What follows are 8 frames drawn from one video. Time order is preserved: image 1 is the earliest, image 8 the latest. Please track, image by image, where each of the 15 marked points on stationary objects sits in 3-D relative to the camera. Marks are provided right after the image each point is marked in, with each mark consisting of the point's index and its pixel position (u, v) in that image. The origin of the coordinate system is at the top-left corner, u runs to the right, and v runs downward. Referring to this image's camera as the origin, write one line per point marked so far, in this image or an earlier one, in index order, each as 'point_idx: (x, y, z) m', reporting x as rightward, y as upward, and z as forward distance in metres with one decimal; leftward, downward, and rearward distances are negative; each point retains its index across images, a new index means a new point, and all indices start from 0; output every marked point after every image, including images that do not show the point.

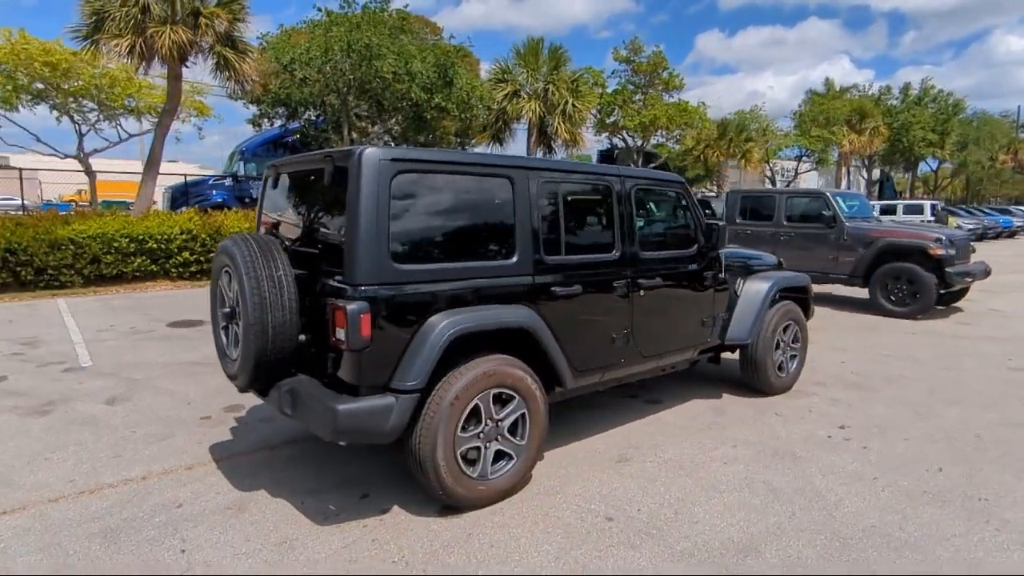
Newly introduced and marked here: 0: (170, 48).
0: (-8.7, +6.2, +15.5) m
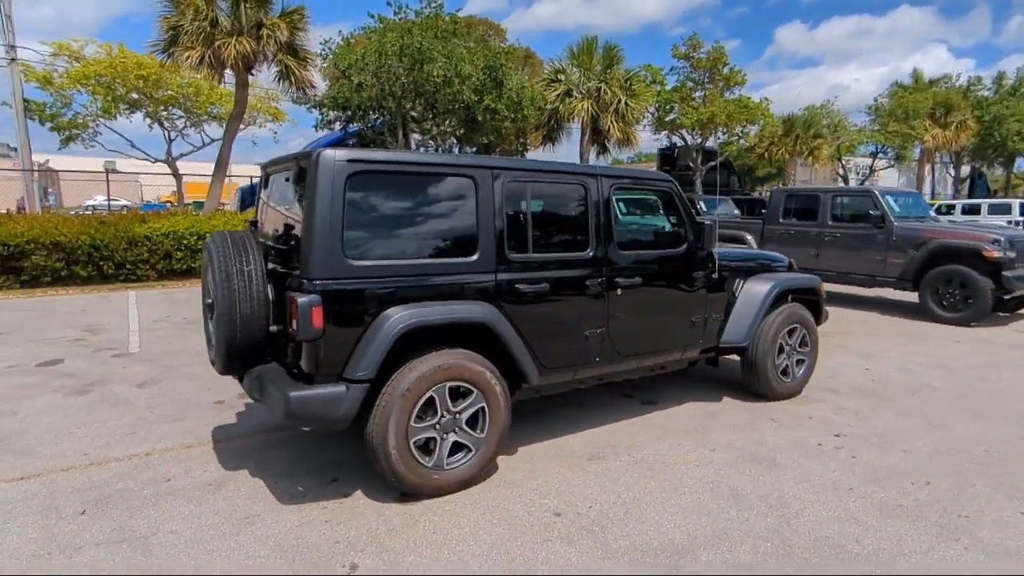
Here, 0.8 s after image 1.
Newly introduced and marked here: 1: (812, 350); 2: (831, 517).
0: (-7.5, +6.3, +16.5) m
1: (+3.0, -0.6, +6.0) m
2: (+1.9, -1.4, +3.7) m
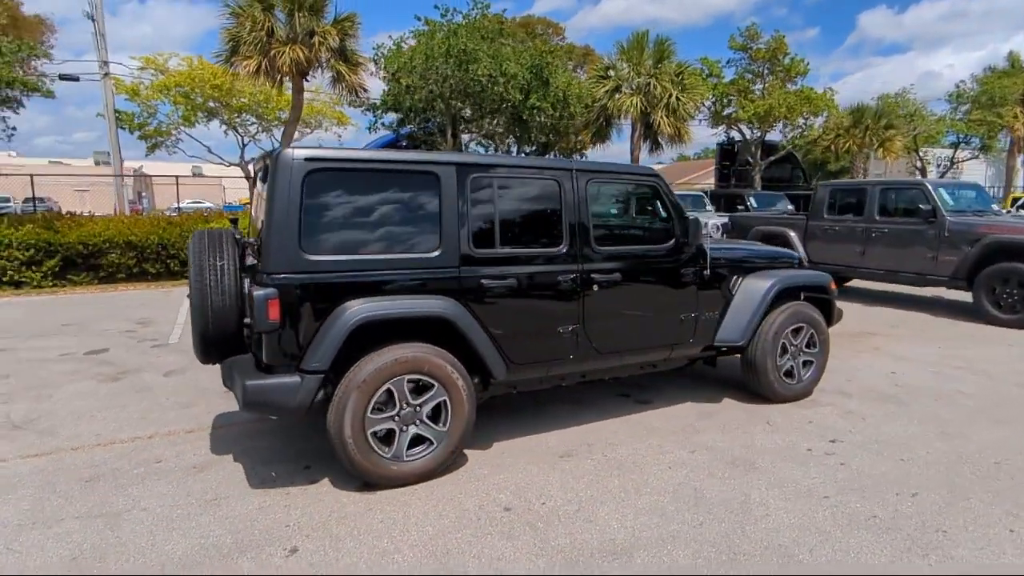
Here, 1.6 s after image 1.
0: (-6.3, +6.4, +17.3) m
1: (+2.9, -0.6, +5.7) m
2: (+1.6, -1.4, +3.5) m
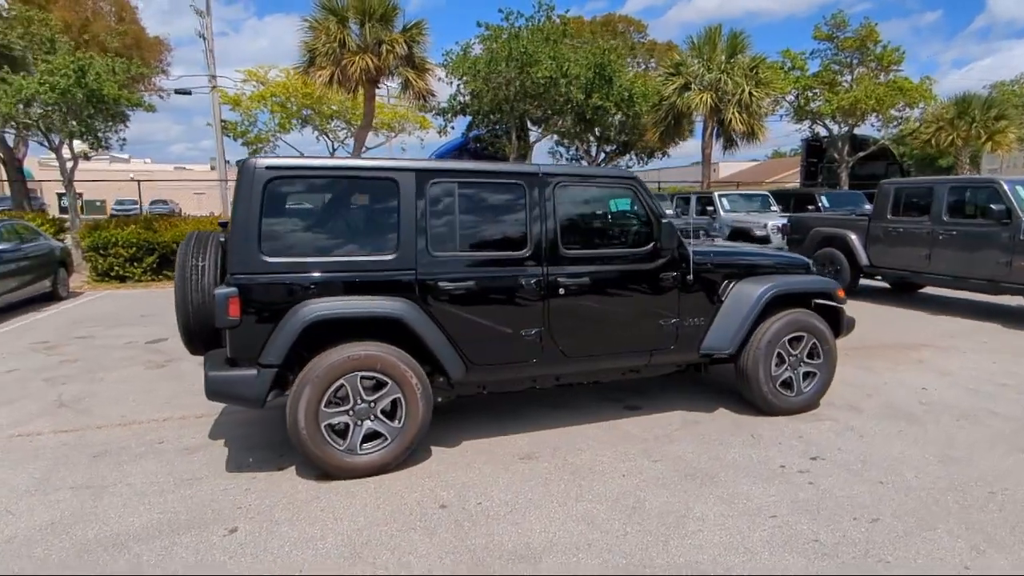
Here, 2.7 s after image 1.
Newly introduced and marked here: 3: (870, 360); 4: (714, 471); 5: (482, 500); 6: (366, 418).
0: (-4.6, +6.4, +18.2) m
1: (+2.8, -0.7, +5.4) m
2: (+1.1, -1.4, +3.4) m
3: (+4.1, -0.8, +7.0) m
4: (+1.4, -1.3, +4.3) m
5: (-0.2, -1.4, +3.9) m
6: (-1.0, -0.9, +4.2) m
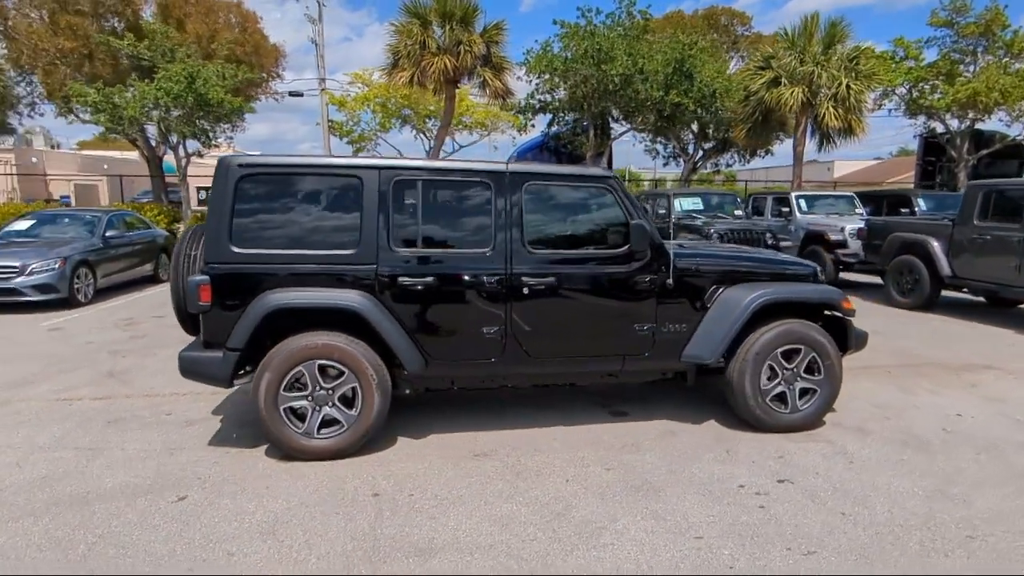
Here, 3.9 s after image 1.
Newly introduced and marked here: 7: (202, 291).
0: (-2.3, +6.6, +18.7) m
1: (+2.6, -0.7, +4.9) m
2: (+0.6, -1.4, +3.2) m
3: (+4.2, -1.0, +6.3) m
4: (+1.0, -1.3, +4.0) m
5: (-0.6, -1.3, +4.0) m
6: (-1.4, -0.8, +4.4) m
7: (-2.2, 0.0, +4.3) m
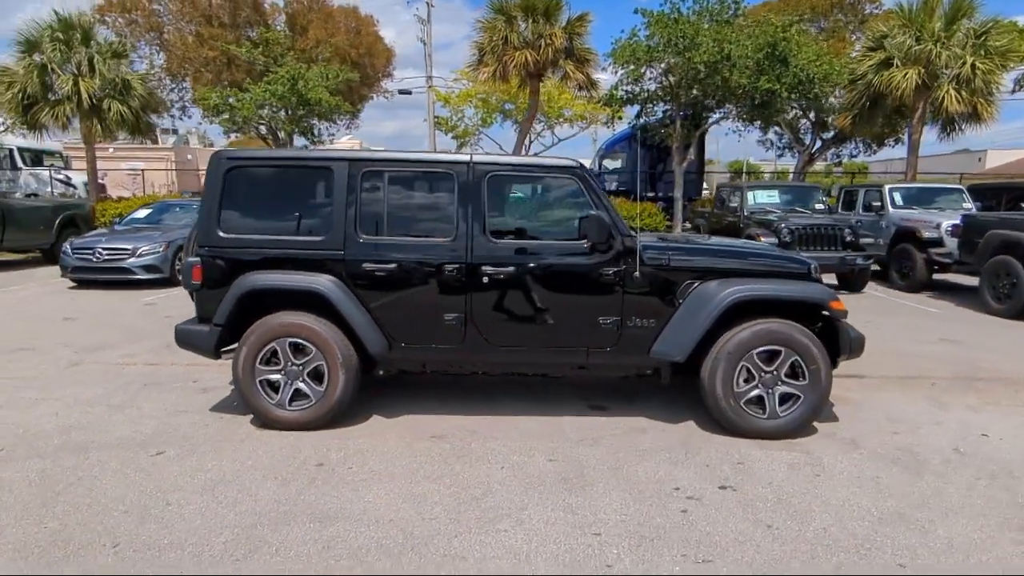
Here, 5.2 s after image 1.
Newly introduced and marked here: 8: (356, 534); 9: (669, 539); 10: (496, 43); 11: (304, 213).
0: (+0.2, +6.9, +18.9) m
1: (+2.2, -0.7, +4.5) m
2: (0.0, -1.4, +3.2) m
3: (+4.1, -1.0, +5.6) m
4: (+0.6, -1.3, +4.0) m
5: (-1.1, -1.2, +4.2) m
6: (-1.7, -0.7, +4.8) m
7: (-2.5, +0.1, +4.8) m
8: (-0.8, -1.3, +3.4) m
9: (+0.9, -1.3, +3.3) m
10: (-0.5, +7.7, +19.1) m
11: (-1.7, +0.6, +4.8) m
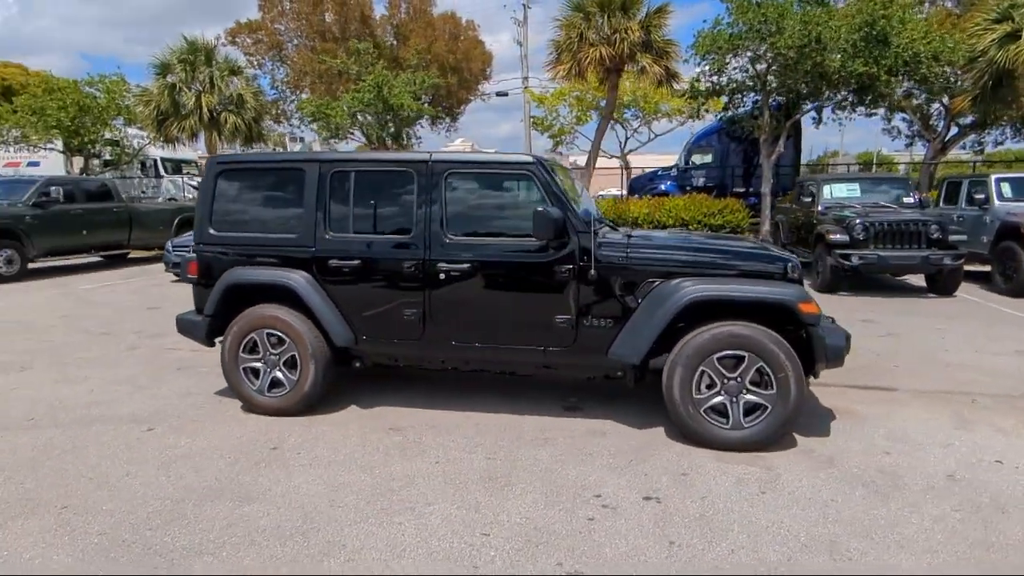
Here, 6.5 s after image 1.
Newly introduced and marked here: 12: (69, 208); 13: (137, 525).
0: (+2.5, +6.9, +18.6) m
1: (+1.8, -0.7, +4.1) m
2: (-0.6, -1.3, +3.3) m
3: (+3.8, -1.0, +4.9) m
4: (+0.1, -1.2, +3.9) m
5: (-1.5, -1.2, +4.4) m
6: (-2.0, -0.7, +5.1) m
7: (-2.8, +0.2, +5.2) m
8: (-1.4, -1.3, +3.5) m
9: (+0.2, -1.3, +3.2) m
10: (+1.9, +7.7, +19.0) m
11: (-2.0, +0.7, +5.1) m
12: (-10.8, +2.0, +15.0) m
13: (-2.1, -1.3, +3.4) m
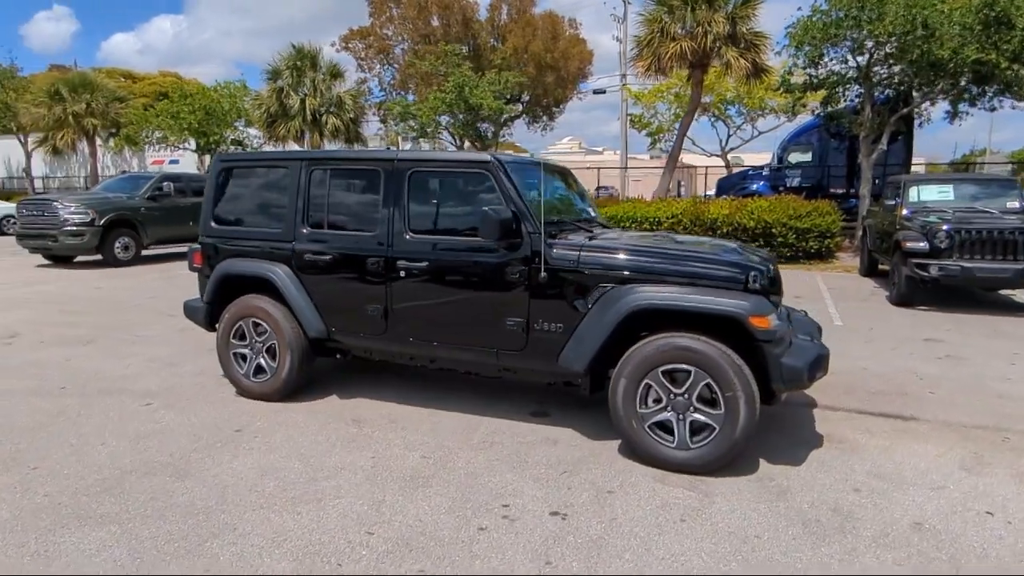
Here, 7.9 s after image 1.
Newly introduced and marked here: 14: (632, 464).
0: (+4.8, +6.8, +17.9) m
1: (+1.4, -0.8, +3.8) m
2: (-1.2, -1.3, +3.3) m
3: (+3.5, -1.2, +4.2) m
4: (-0.4, -1.2, +3.8) m
5: (-1.9, -1.1, +4.6) m
6: (-2.2, -0.6, +5.4) m
7: (-3.0, +0.3, +5.7) m
8: (-2.0, -1.3, +3.7) m
9: (-0.4, -1.3, +3.1) m
10: (+4.3, +7.6, +18.3) m
11: (-2.2, +0.7, +5.4) m
12: (-9.1, +2.4, +16.6) m
13: (-2.7, -1.3, +3.8) m
14: (+0.8, -1.2, +4.1) m
